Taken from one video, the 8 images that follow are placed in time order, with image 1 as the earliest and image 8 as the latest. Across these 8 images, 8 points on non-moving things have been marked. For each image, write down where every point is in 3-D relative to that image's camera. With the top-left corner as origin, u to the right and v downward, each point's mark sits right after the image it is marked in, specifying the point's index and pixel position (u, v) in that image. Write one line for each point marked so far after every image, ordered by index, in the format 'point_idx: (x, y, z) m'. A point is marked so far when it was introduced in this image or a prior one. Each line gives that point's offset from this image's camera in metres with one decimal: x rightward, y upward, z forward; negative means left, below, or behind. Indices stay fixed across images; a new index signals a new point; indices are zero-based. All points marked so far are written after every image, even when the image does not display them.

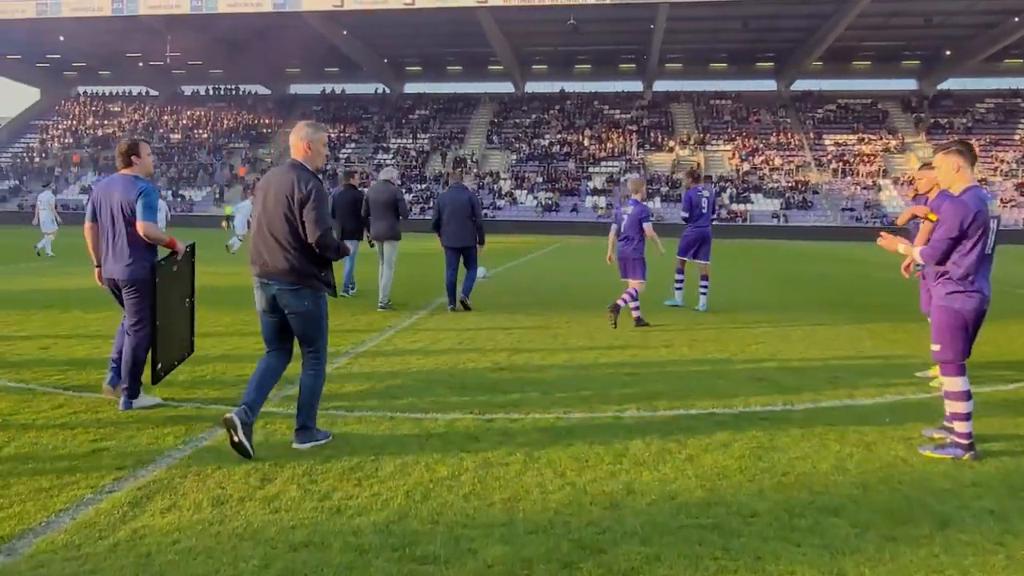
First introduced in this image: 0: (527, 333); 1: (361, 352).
0: (+0.2, -0.5, +8.7) m
1: (-1.3, -0.6, +7.1) m
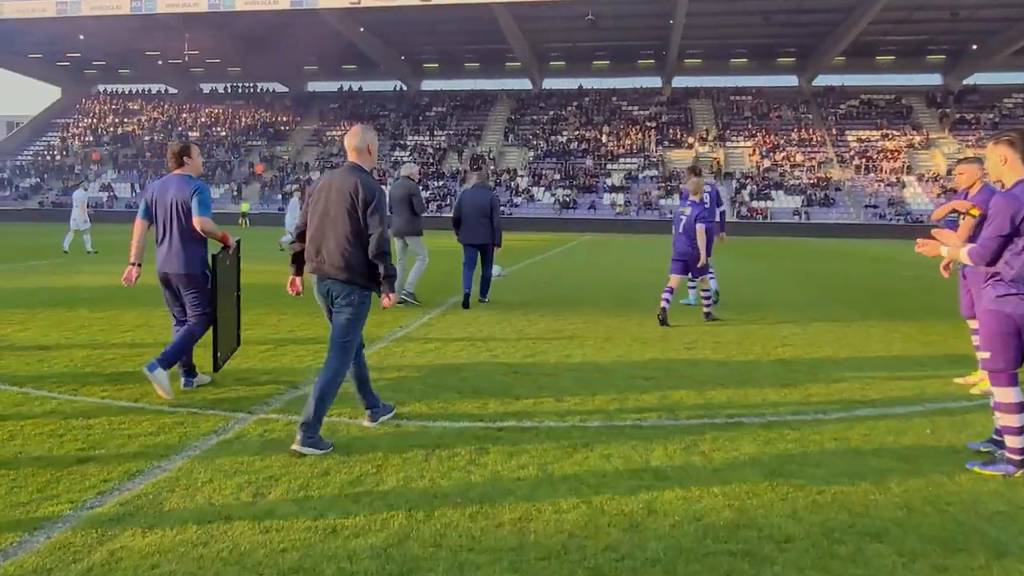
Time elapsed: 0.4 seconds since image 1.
0: (+0.4, -0.5, +8.4) m
1: (-1.2, -0.6, +6.8) m
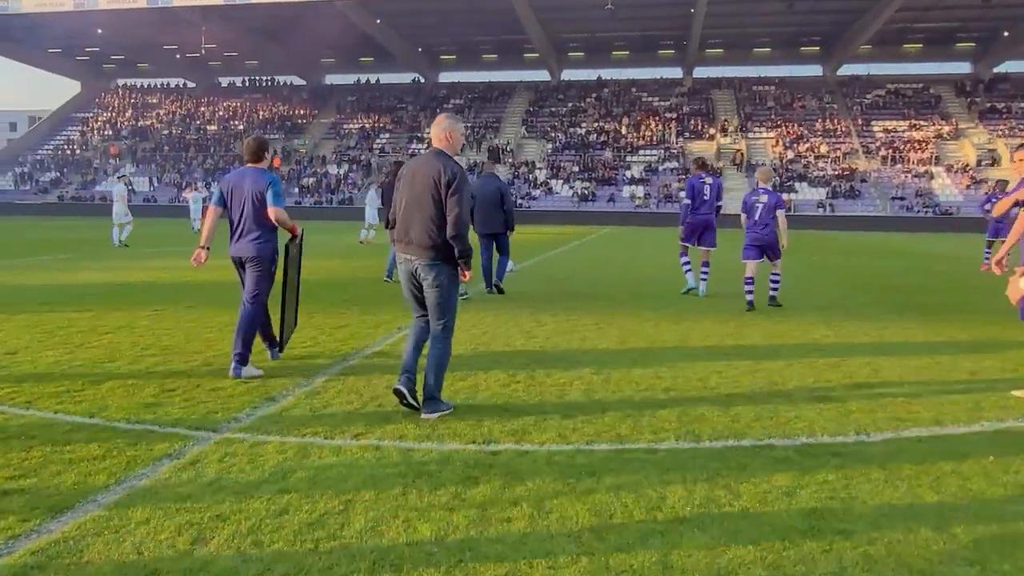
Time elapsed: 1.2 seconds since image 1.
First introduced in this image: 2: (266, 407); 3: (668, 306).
0: (+0.4, -0.5, +7.8) m
1: (-1.2, -0.6, +6.3) m
2: (-1.5, -0.7, +4.8) m
3: (+2.2, -0.2, +10.9) m
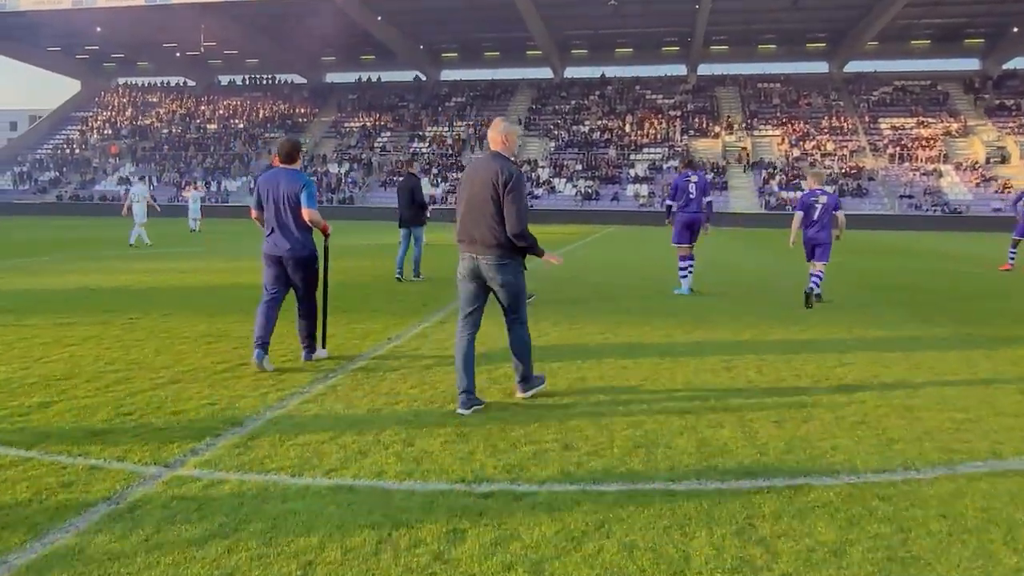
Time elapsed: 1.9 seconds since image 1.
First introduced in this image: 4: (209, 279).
0: (+0.4, -0.5, +7.2) m
1: (-1.2, -0.6, +5.7) m
2: (-1.5, -0.8, +4.2) m
3: (+2.2, -0.2, +10.4) m
4: (-4.4, +0.2, +11.6) m
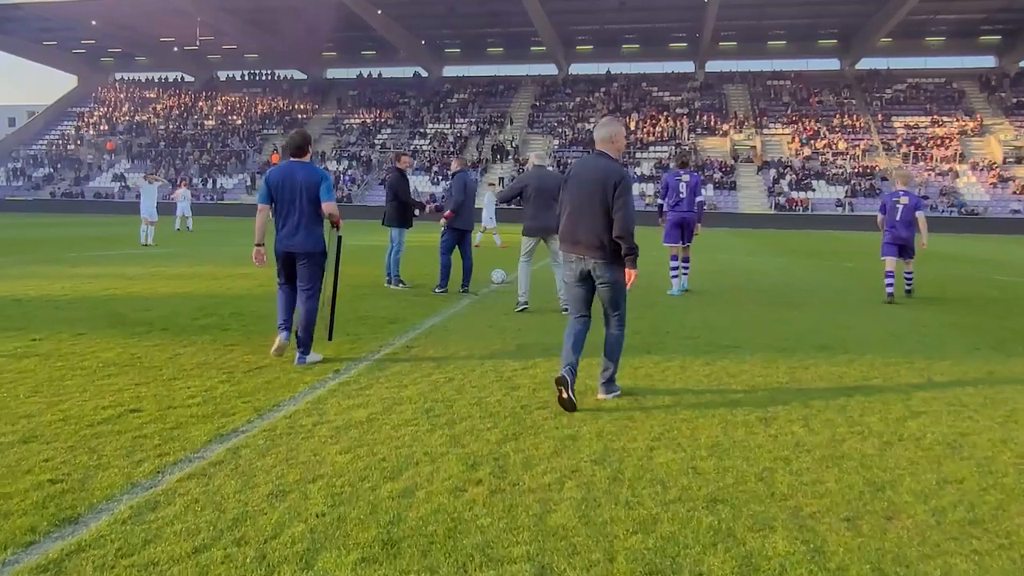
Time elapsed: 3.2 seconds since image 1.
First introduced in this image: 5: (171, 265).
0: (+0.3, -0.7, +5.9) m
1: (-1.3, -0.8, +4.3) m
2: (-1.7, -0.9, +2.9) m
3: (+2.0, -0.4, +9.0) m
4: (-4.6, +0.1, +10.3) m
5: (-5.7, +0.4, +13.4) m
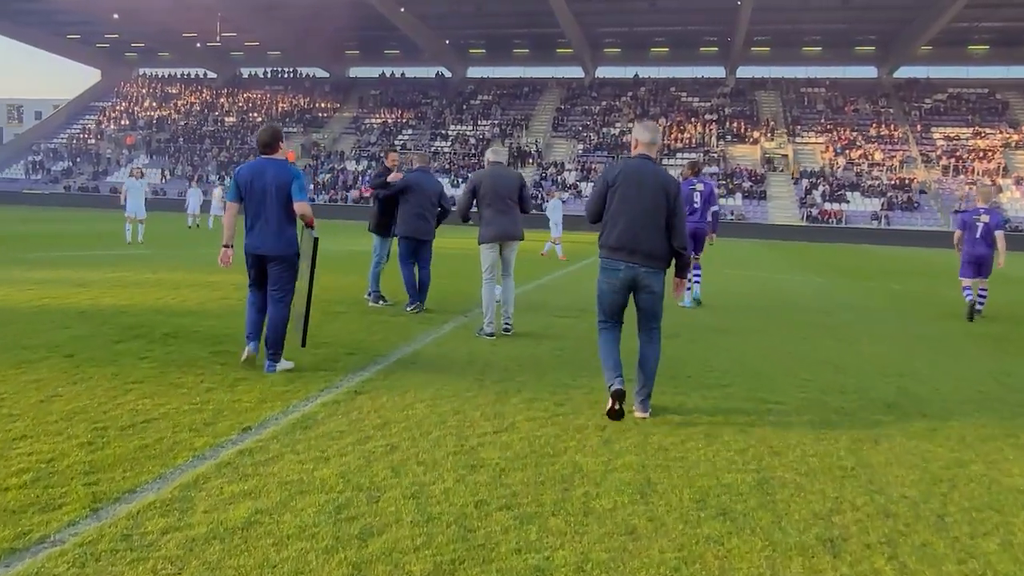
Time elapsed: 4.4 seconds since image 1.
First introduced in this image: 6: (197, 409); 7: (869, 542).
0: (+0.1, -0.9, +4.4) m
1: (-1.6, -0.9, +2.9) m
2: (-1.9, -1.1, +1.5) m
3: (+1.9, -0.6, +7.5) m
4: (-4.6, -0.1, +9.0) m
5: (-5.7, +0.3, +12.1) m
6: (-1.8, -0.7, +4.6) m
7: (+1.4, -1.0, +3.2) m
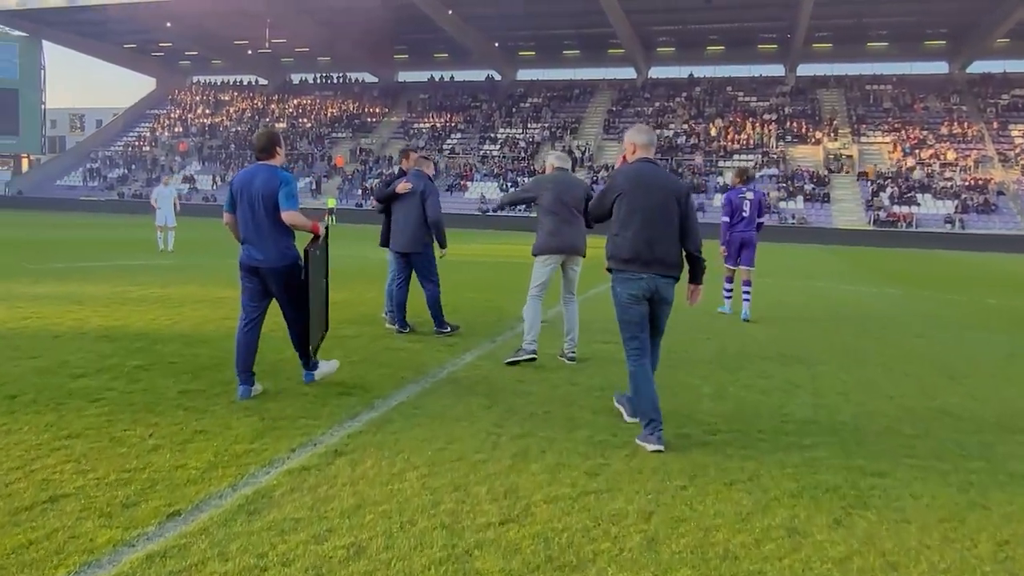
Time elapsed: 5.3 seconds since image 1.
0: (+0.2, -1.1, +3.3) m
1: (-1.6, -1.1, +1.9) m
2: (-2.1, -1.2, +0.5) m
3: (+2.2, -0.8, +6.3) m
4: (-4.2, -0.2, +8.2) m
5: (-5.1, +0.1, +11.4) m
6: (-1.8, -0.9, +3.6) m
7: (+1.4, -1.2, +2.0) m
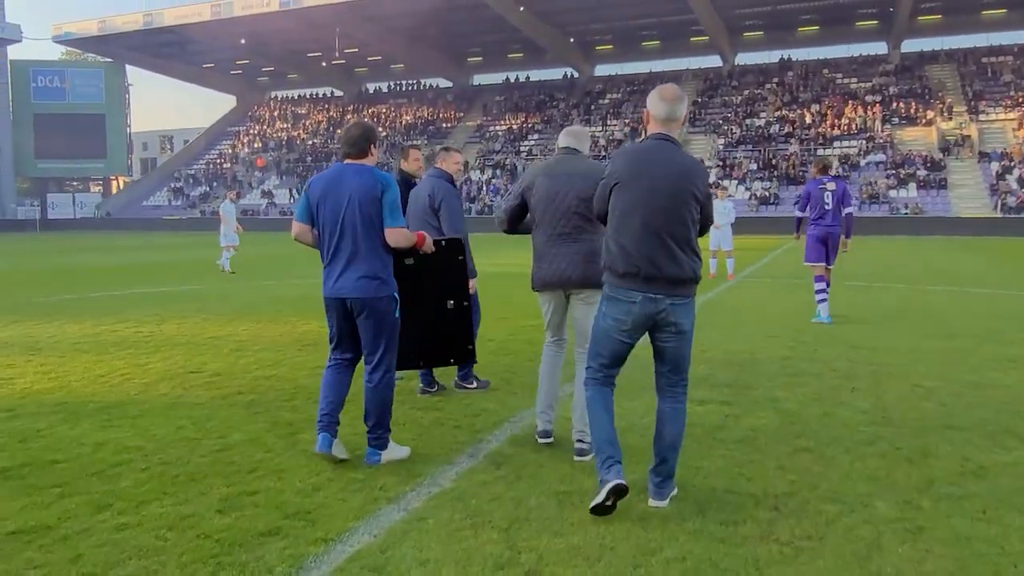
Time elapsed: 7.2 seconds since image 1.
0: (+0.1, -1.3, +1.2) m
1: (-1.8, -1.4, 0.0) m
2: (-2.4, -1.5, -1.4) m
3: (+2.4, -1.0, +3.9) m
4: (-3.8, -0.6, +6.5) m
5: (-4.3, -0.3, +9.8) m
6: (-1.8, -1.2, +1.7) m
7: (+1.2, -1.4, -0.3) m
